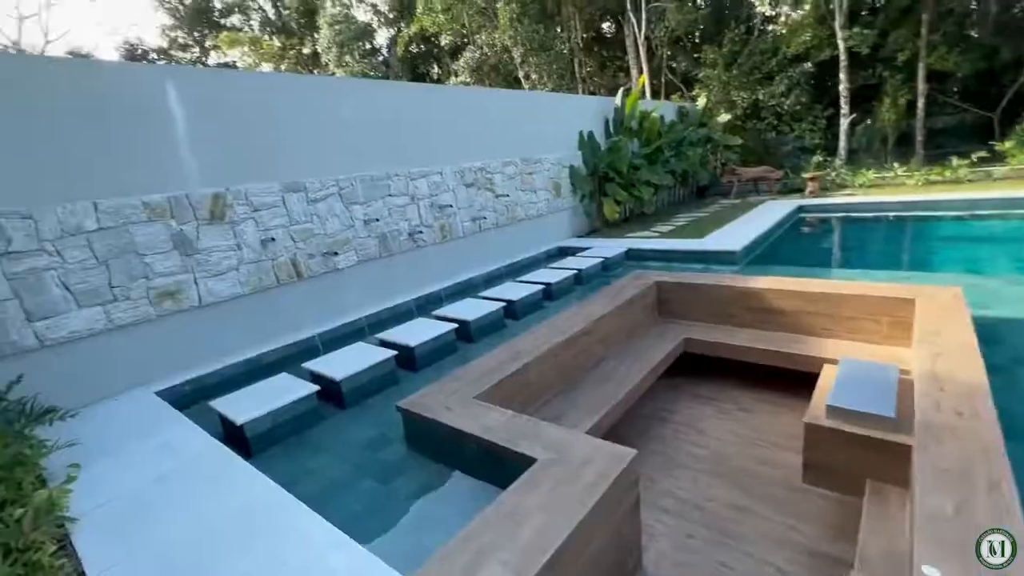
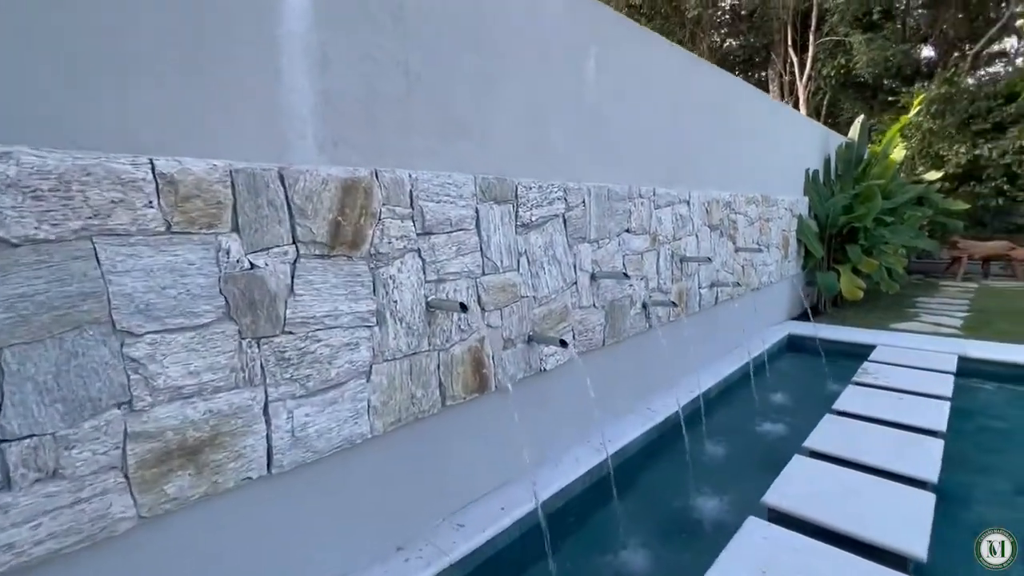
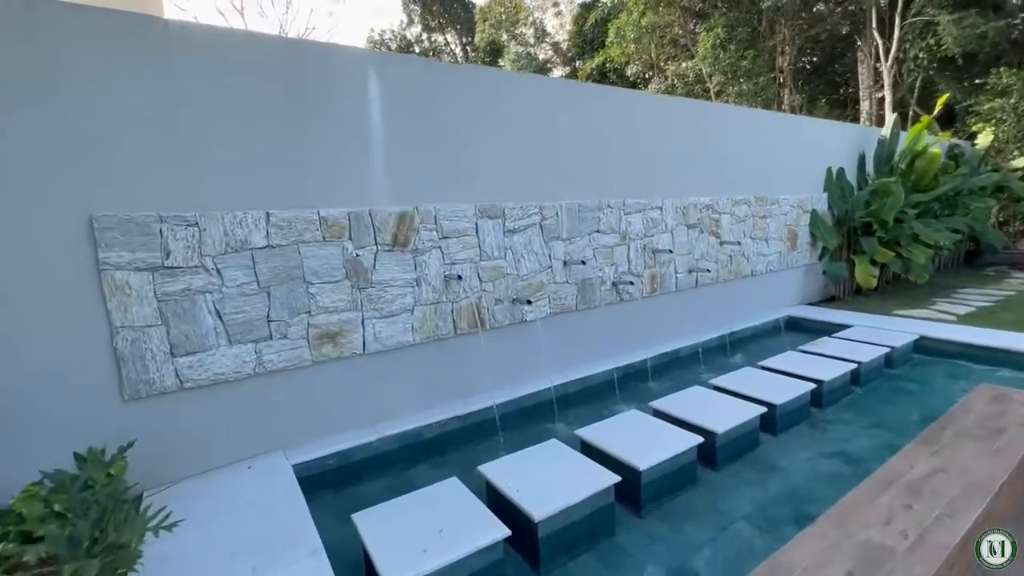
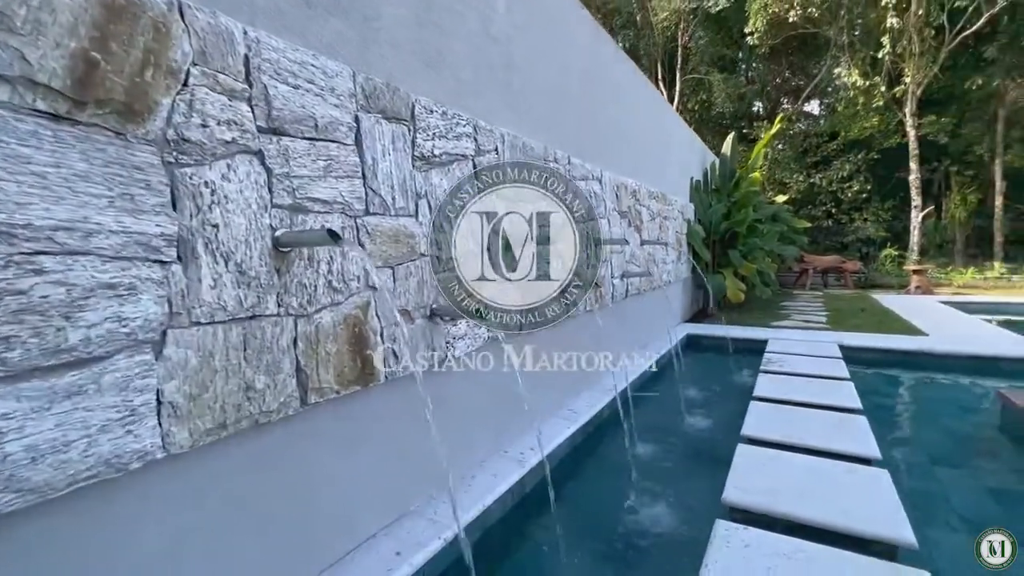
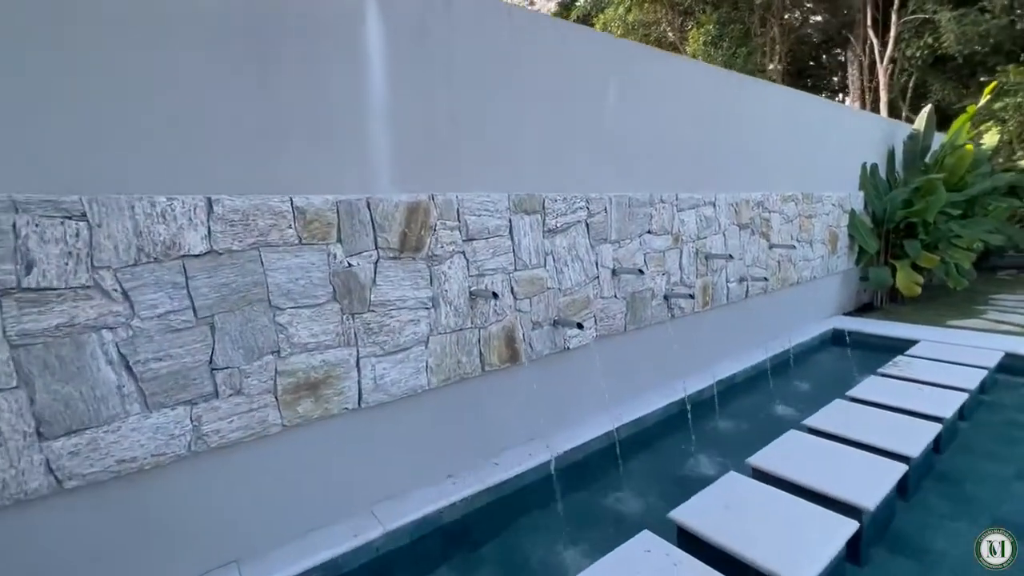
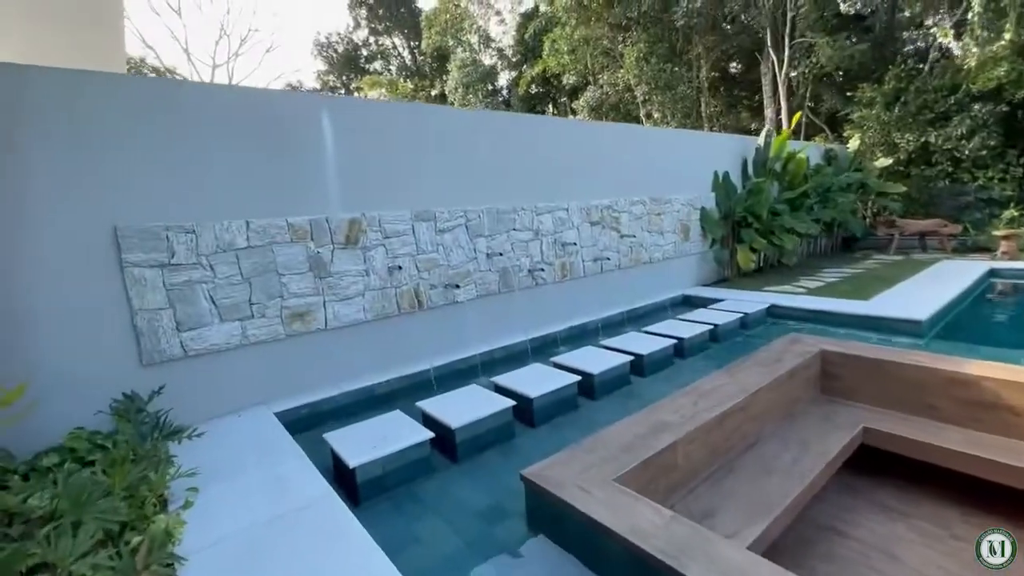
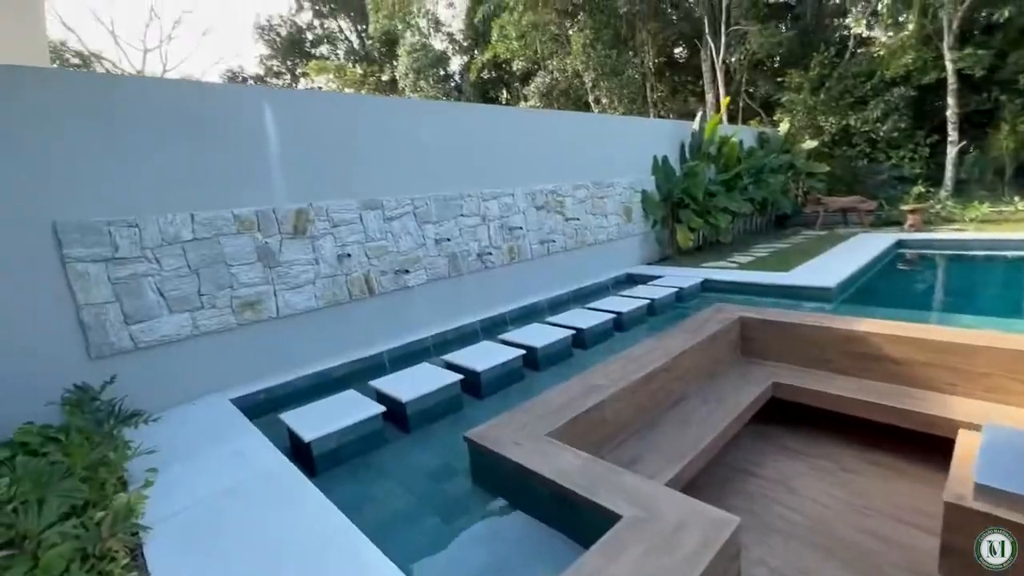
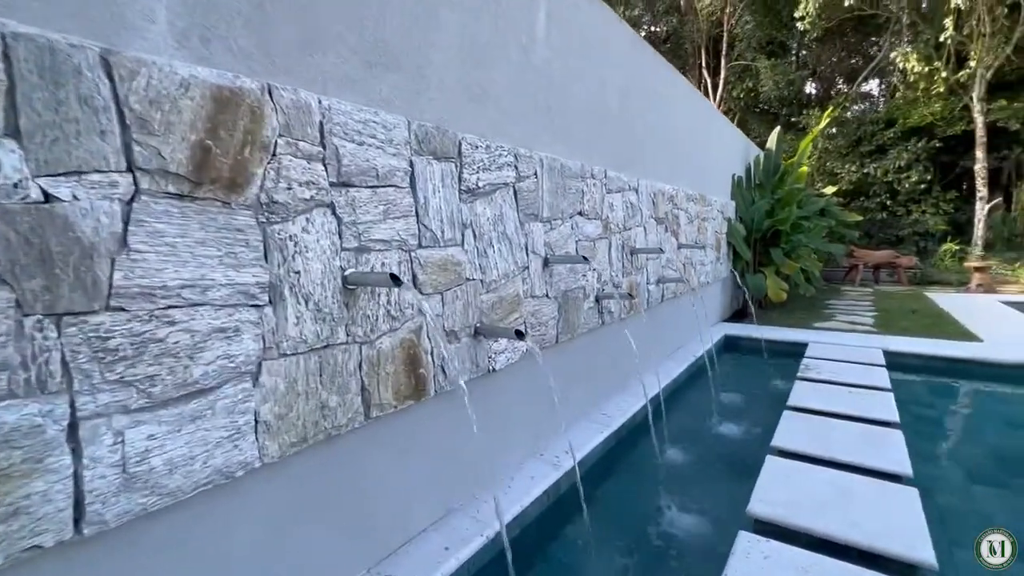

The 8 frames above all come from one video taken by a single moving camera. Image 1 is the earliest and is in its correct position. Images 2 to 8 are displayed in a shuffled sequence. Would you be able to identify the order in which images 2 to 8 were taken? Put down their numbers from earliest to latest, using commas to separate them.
7, 6, 3, 5, 2, 8, 4
